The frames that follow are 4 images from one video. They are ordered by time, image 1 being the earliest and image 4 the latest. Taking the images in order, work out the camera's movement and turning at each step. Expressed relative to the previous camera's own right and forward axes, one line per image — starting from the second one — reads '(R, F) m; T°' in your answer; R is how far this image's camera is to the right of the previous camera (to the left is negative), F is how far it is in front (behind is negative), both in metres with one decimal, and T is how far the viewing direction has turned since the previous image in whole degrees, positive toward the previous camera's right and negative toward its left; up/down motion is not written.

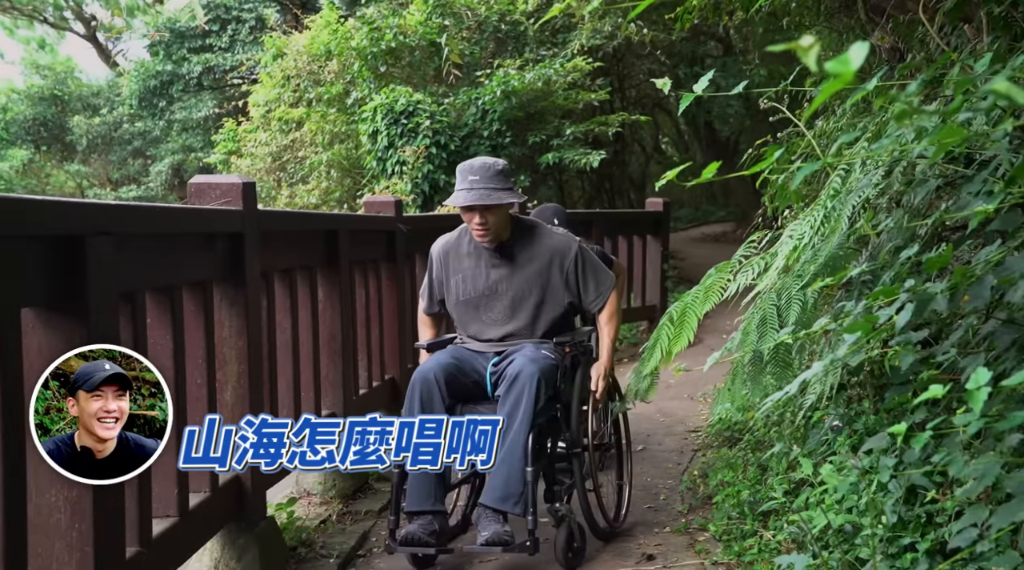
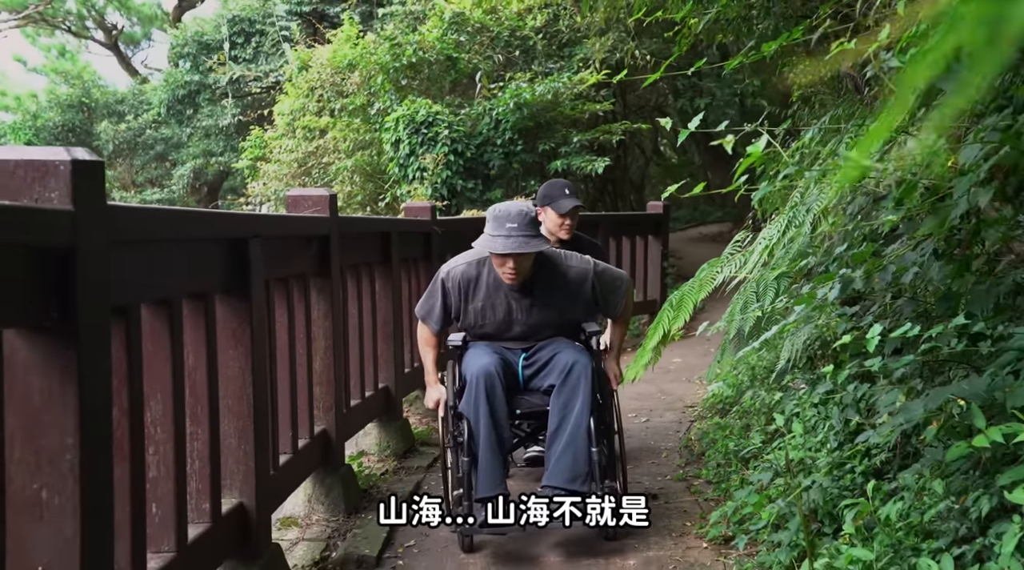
(-0.1, -0.8) m; 0°
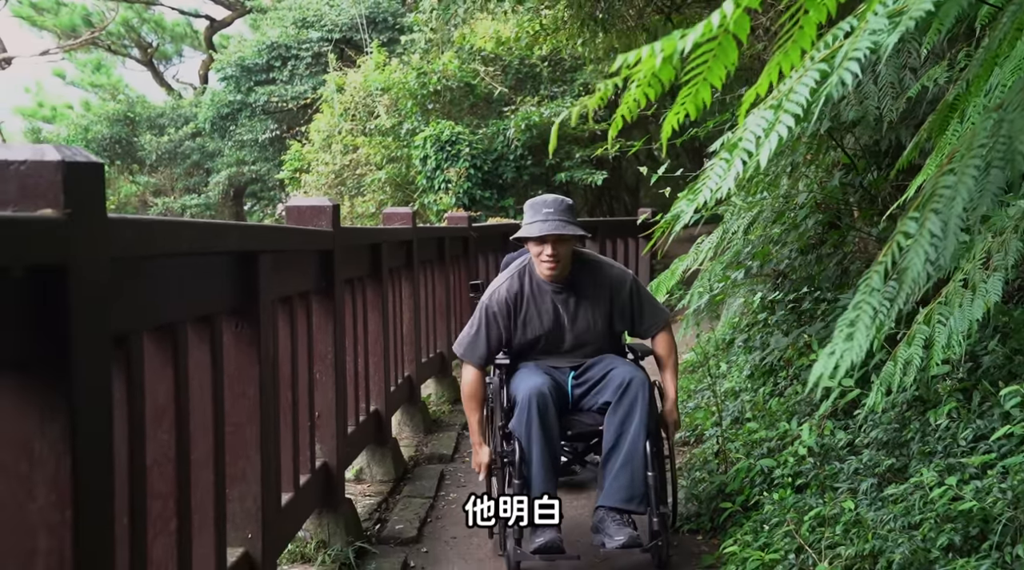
(-0.1, -1.8) m; 0°
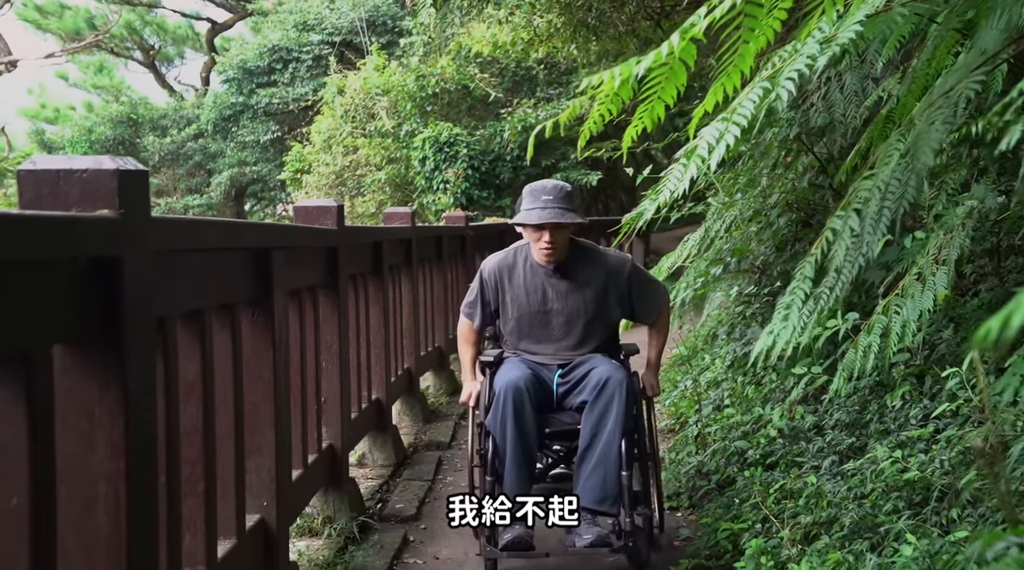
(0.0, -0.3) m; 0°
